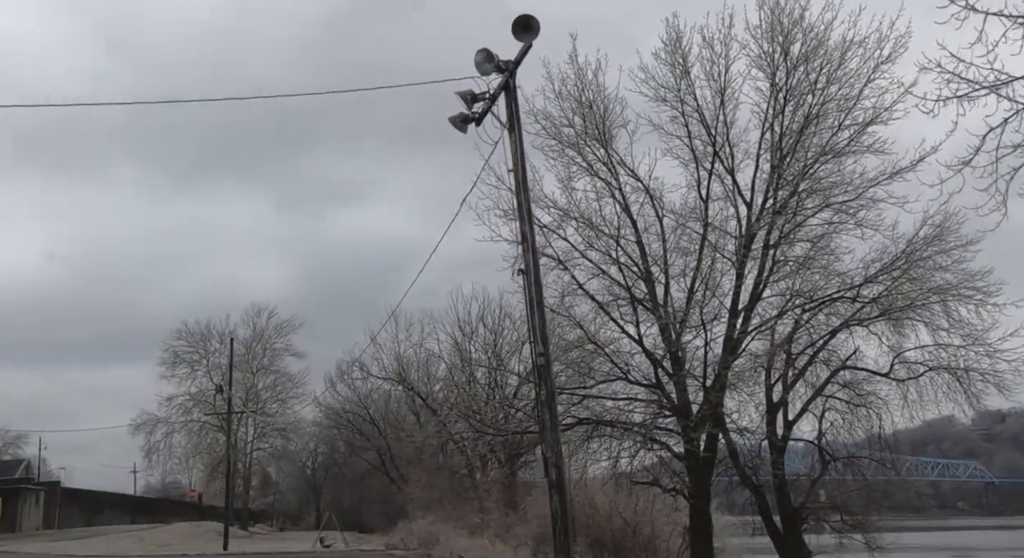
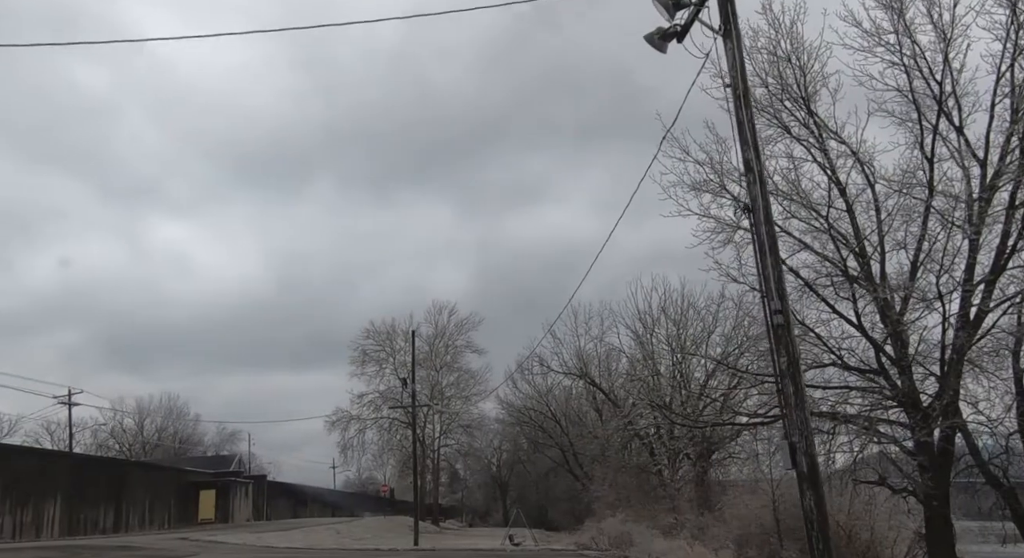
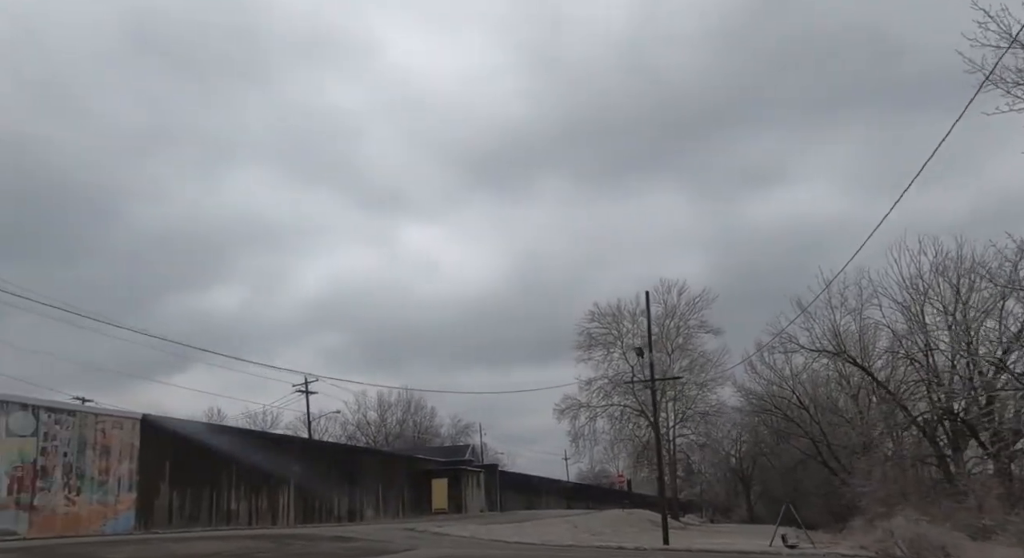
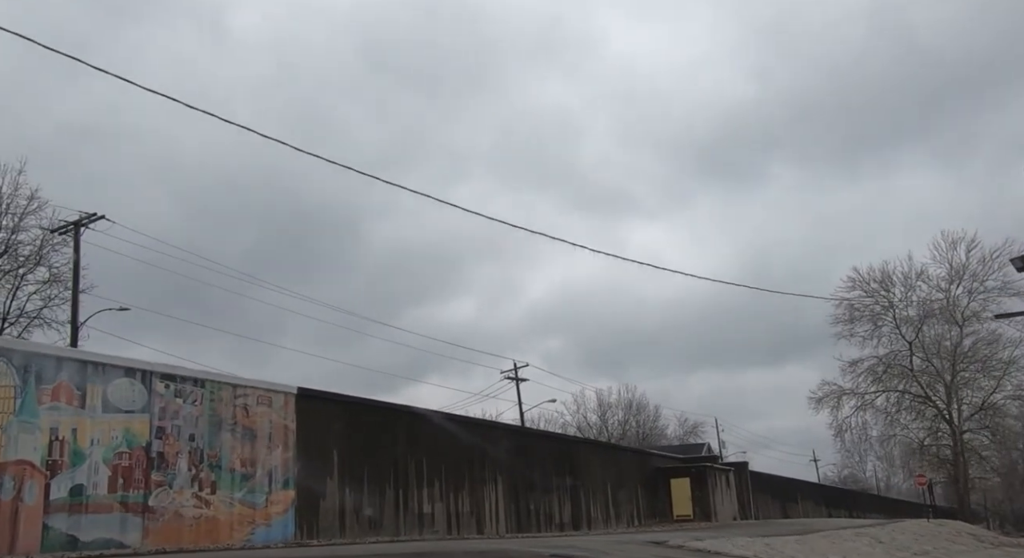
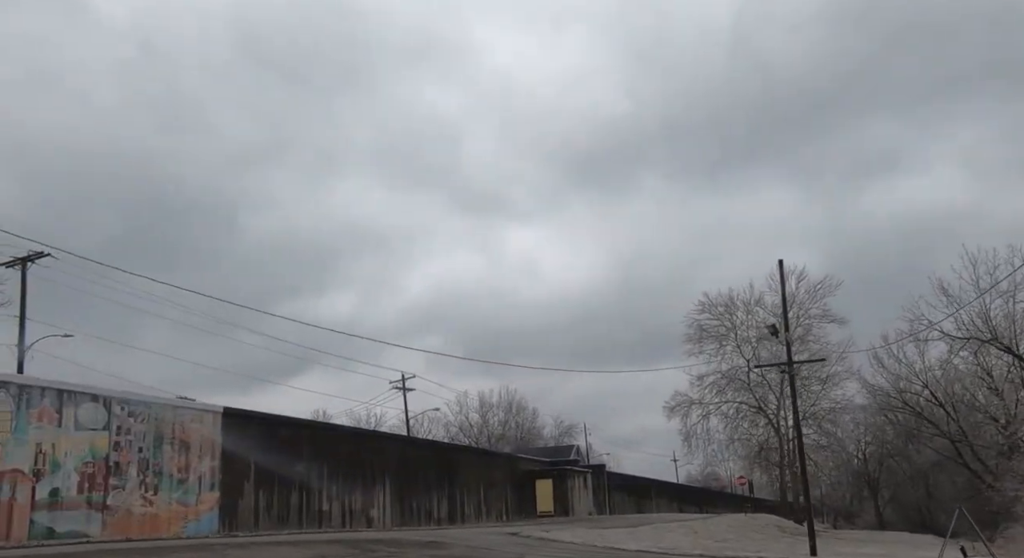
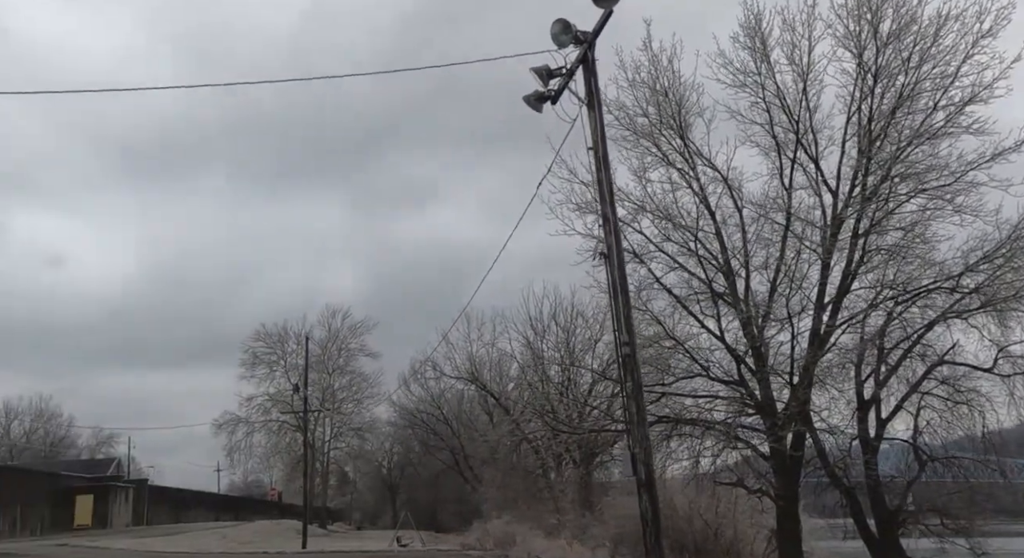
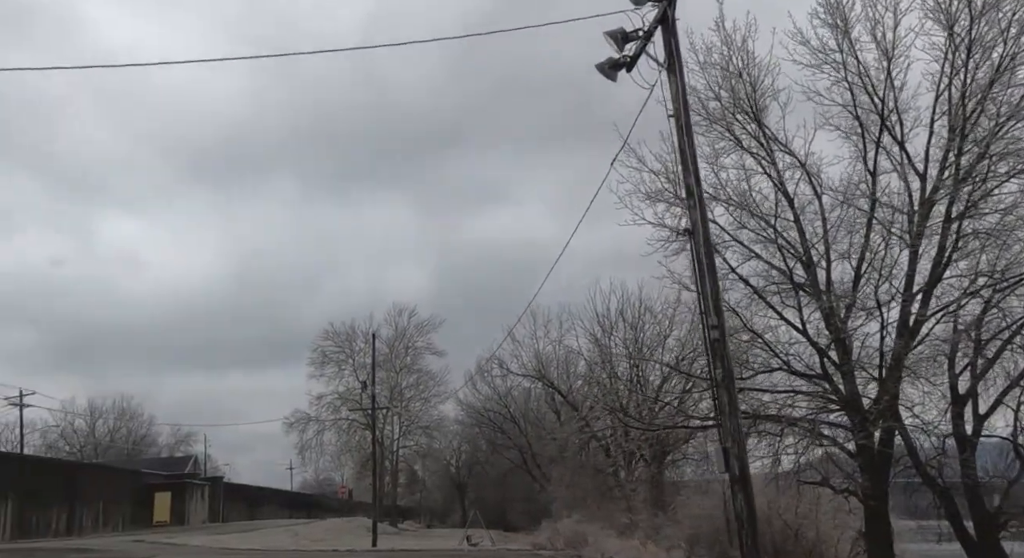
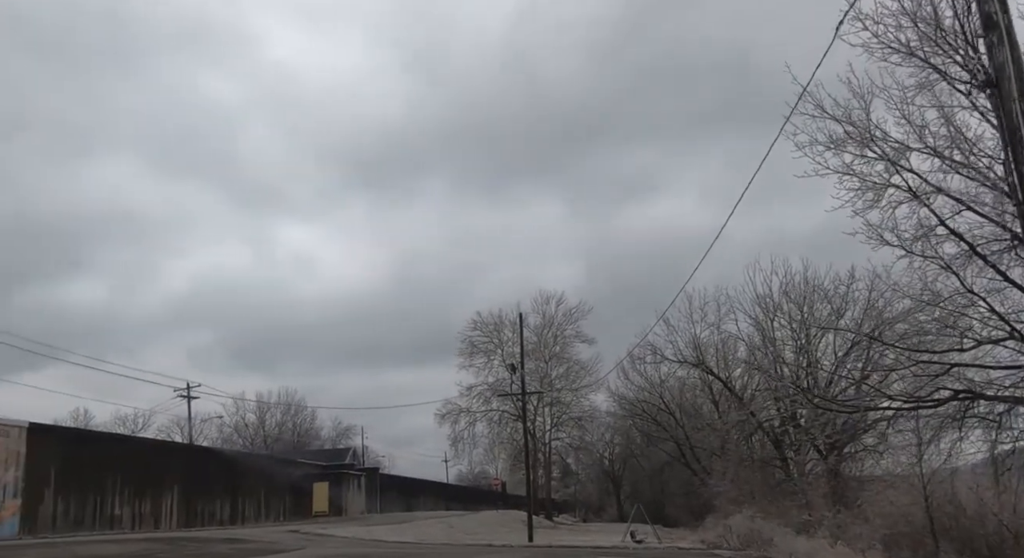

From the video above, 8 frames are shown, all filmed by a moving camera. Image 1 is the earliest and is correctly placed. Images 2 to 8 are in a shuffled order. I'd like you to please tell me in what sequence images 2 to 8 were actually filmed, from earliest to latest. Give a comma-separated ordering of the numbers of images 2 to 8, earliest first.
6, 7, 2, 8, 3, 5, 4
